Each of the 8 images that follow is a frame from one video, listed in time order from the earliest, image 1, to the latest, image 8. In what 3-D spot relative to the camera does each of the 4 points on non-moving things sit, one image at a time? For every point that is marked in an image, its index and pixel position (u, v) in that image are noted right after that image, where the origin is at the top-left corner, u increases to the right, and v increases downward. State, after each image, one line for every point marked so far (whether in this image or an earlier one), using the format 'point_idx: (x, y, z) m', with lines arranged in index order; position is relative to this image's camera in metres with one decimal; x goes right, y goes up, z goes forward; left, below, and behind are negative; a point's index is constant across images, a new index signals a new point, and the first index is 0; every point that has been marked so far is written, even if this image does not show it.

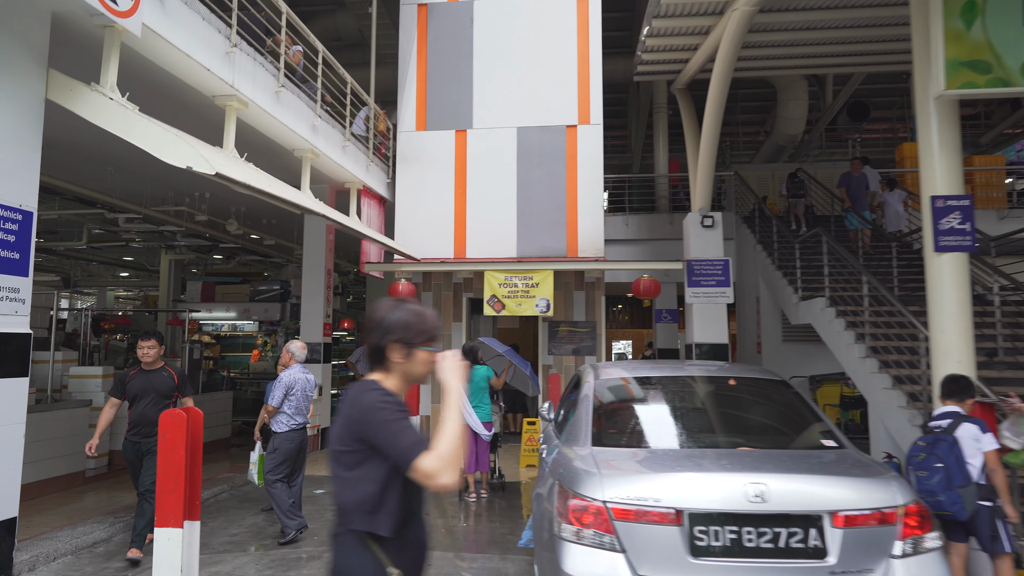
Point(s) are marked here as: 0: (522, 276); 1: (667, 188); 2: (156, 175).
0: (+0.1, +0.1, +7.8) m
1: (+2.9, +1.9, +13.0) m
2: (-4.6, +1.4, +8.9) m
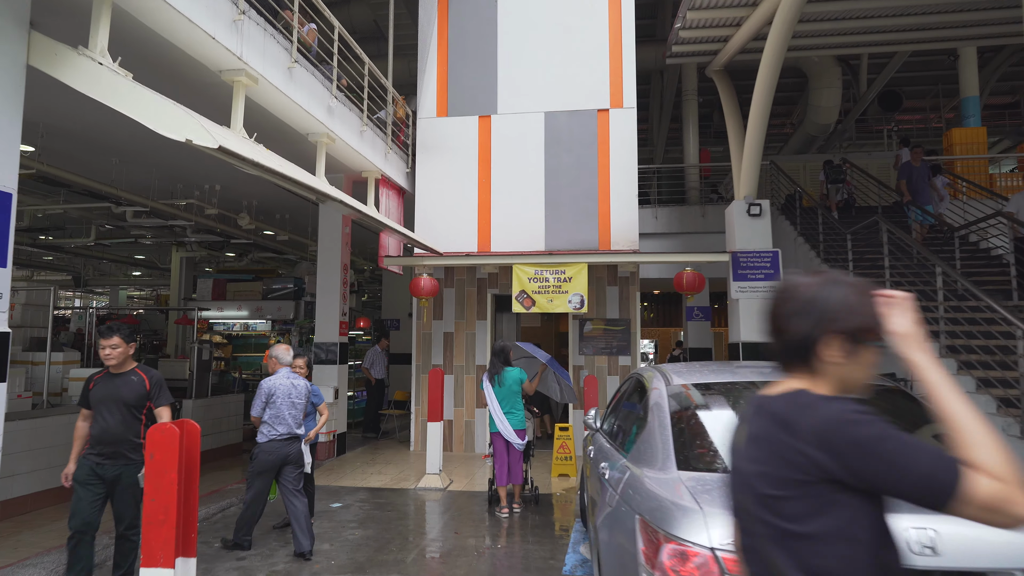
0: (+0.4, +0.2, +7.2) m
1: (+3.3, +2.0, +12.4) m
2: (-4.3, +1.5, +8.4) m
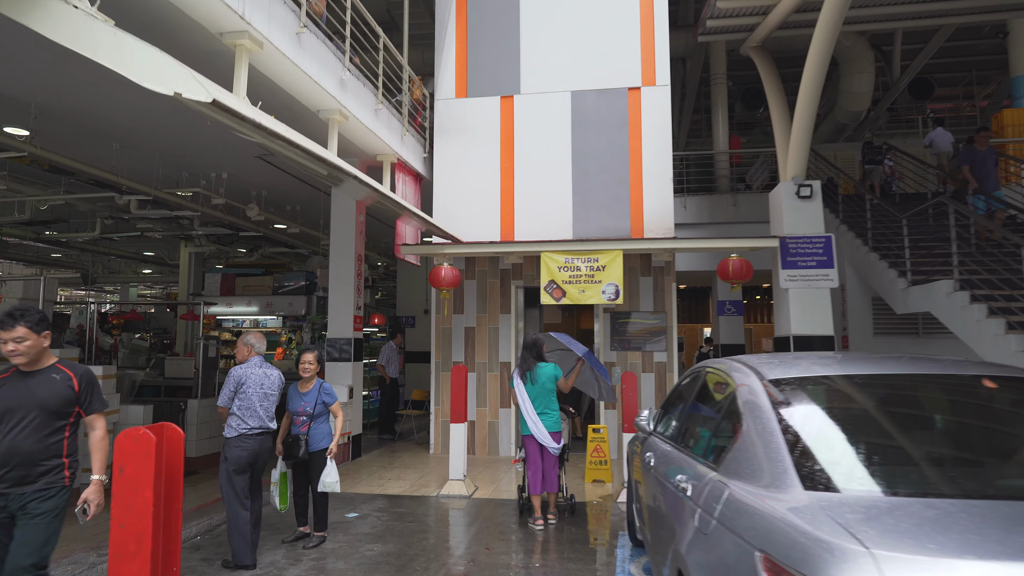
0: (+0.7, +0.3, +6.6) m
1: (+3.7, +2.1, +11.8) m
2: (-4.0, +1.6, +8.0) m
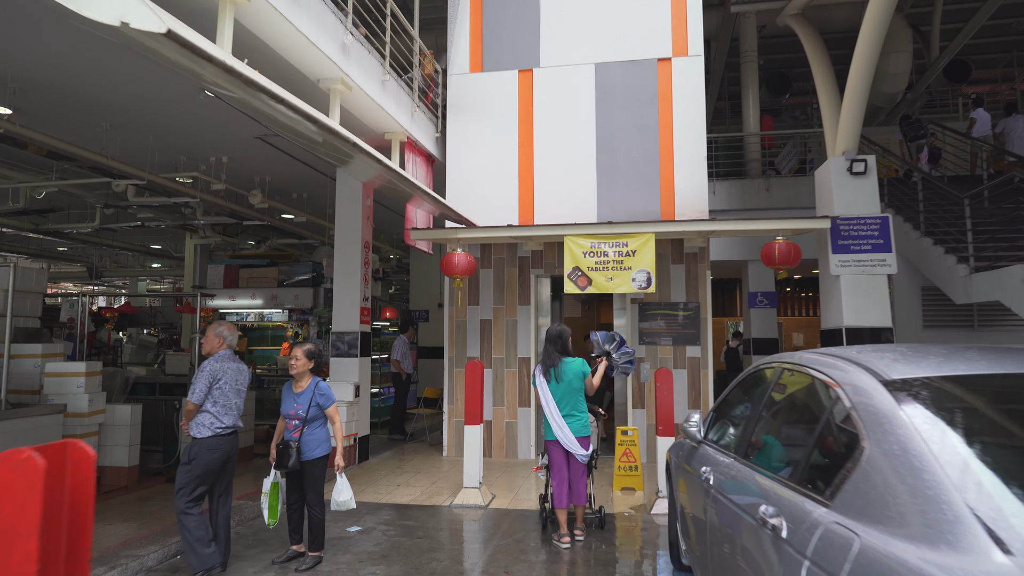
0: (+0.9, +0.4, +6.0) m
1: (+4.0, +2.2, +11.1) m
2: (-3.8, +1.7, +7.4) m
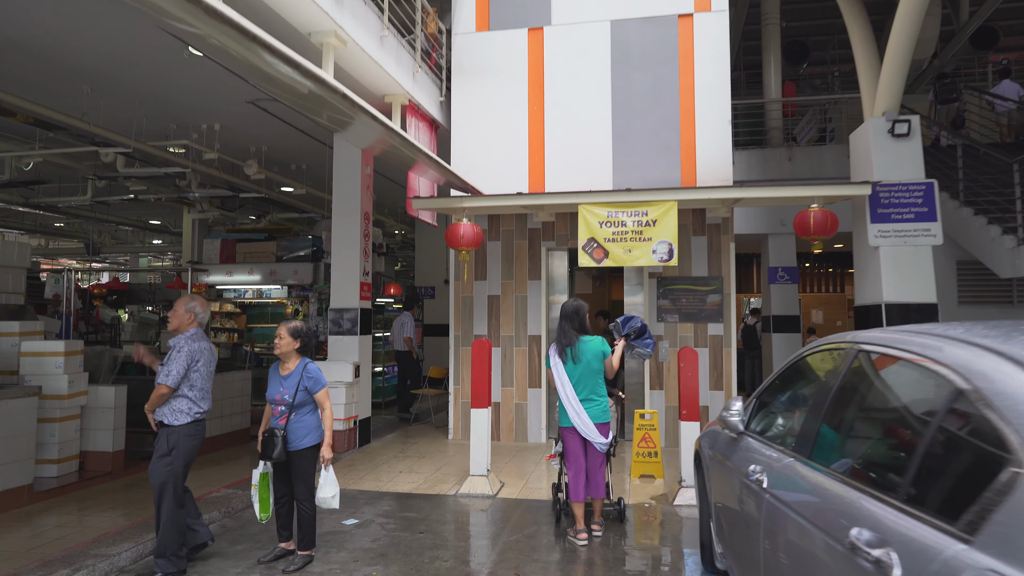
0: (+1.0, +0.6, +5.5) m
1: (+4.1, +2.6, +10.5) m
2: (-3.7, +1.9, +7.0) m
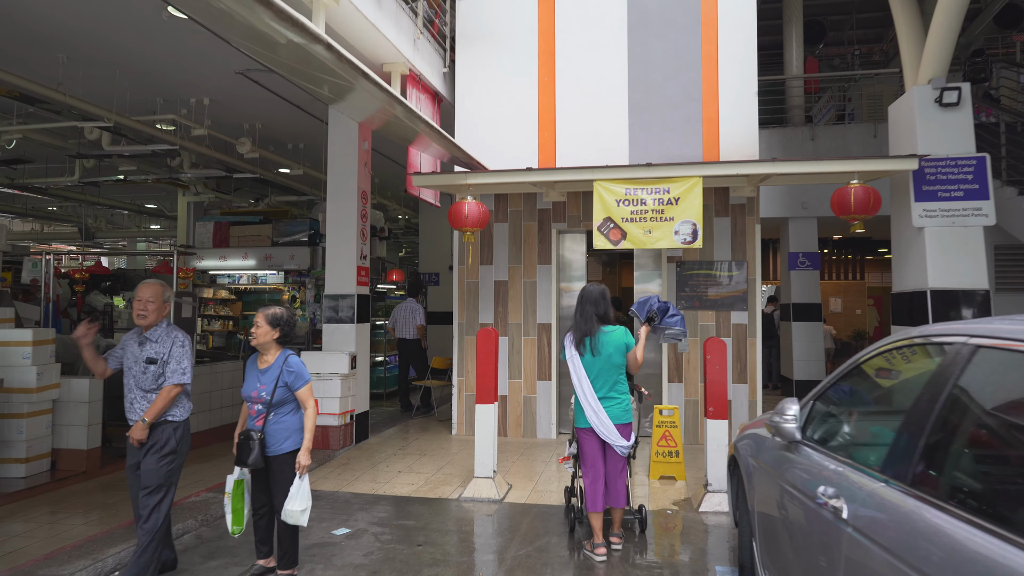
0: (+1.0, +0.7, +5.1) m
1: (+4.2, +2.8, +10.0) m
2: (-3.6, +2.1, +6.5) m
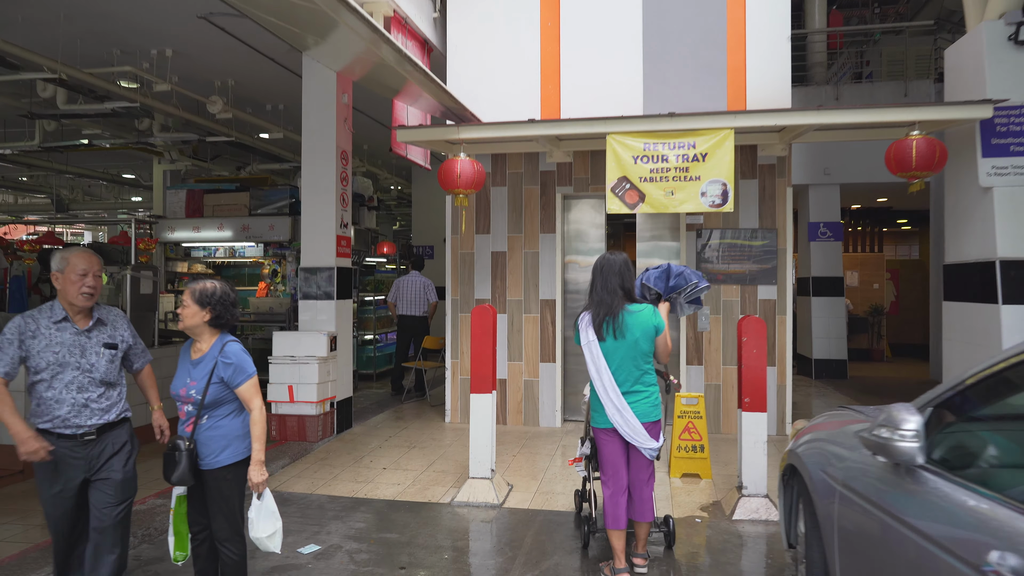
0: (+1.0, +0.9, +4.3) m
1: (+4.2, +3.2, +9.2) m
2: (-3.6, +2.3, +5.7) m
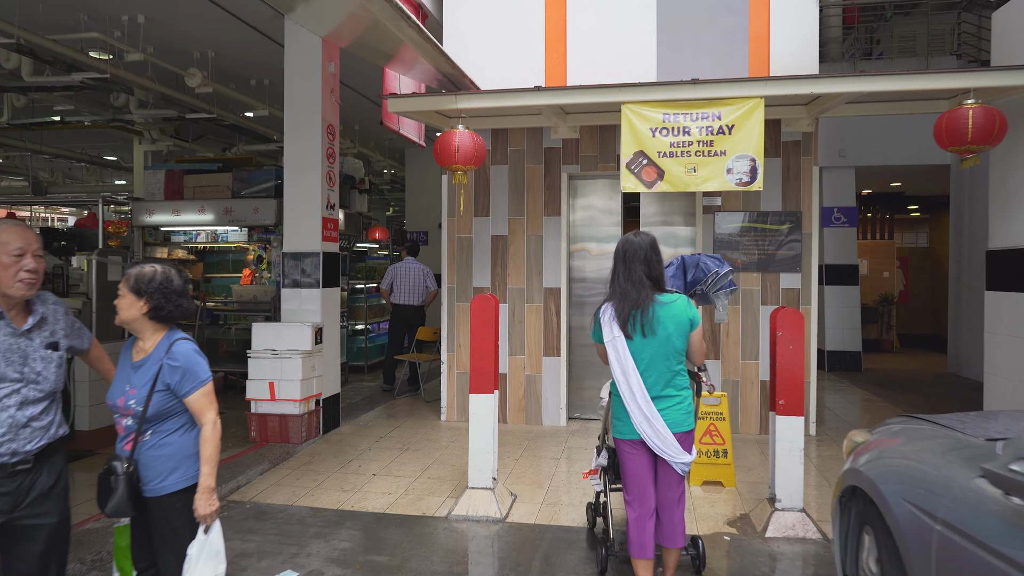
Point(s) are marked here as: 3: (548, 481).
0: (+1.0, +1.0, +3.9) m
1: (+4.2, +3.3, +8.7) m
2: (-3.6, +2.4, +5.2) m
3: (+0.2, -1.1, +4.0) m
